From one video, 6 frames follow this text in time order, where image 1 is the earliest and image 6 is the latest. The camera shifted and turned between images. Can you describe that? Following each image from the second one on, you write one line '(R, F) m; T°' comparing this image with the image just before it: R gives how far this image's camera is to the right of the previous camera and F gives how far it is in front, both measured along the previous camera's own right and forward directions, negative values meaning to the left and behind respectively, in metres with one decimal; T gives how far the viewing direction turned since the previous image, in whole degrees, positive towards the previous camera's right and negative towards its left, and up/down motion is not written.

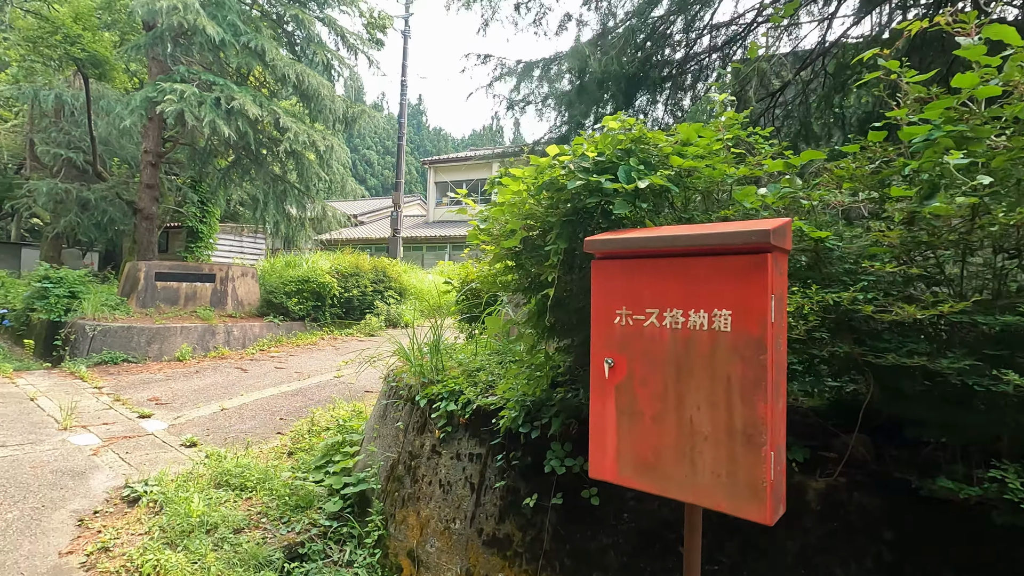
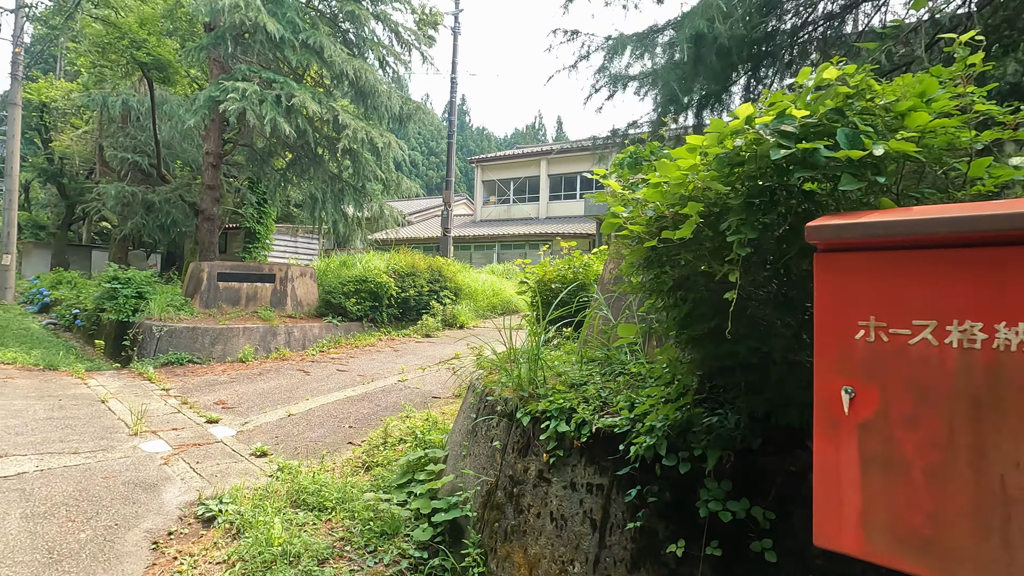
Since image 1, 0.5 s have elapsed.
(-0.3, +0.4) m; -4°
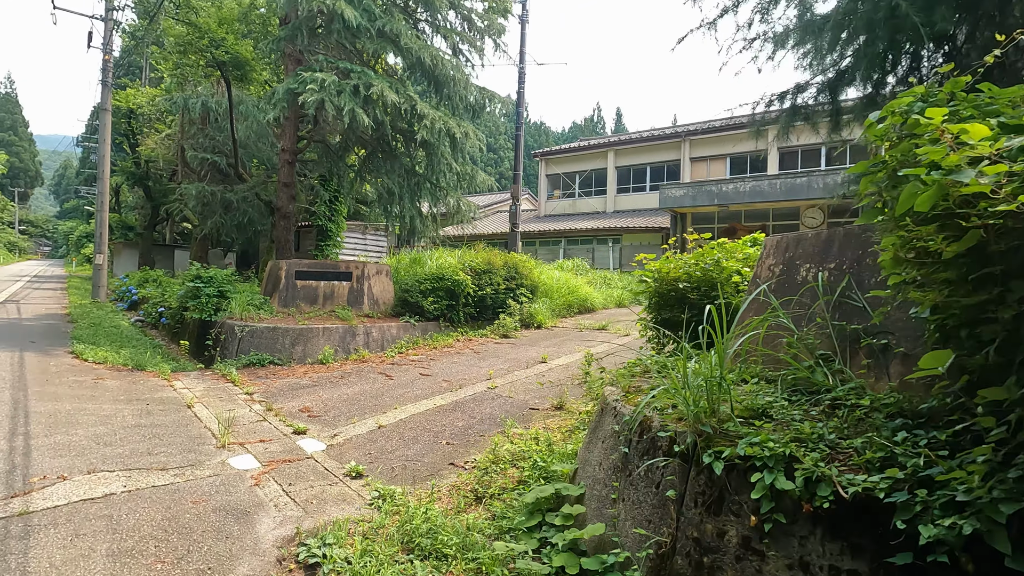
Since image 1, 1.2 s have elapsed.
(-0.4, +0.5) m; -6°
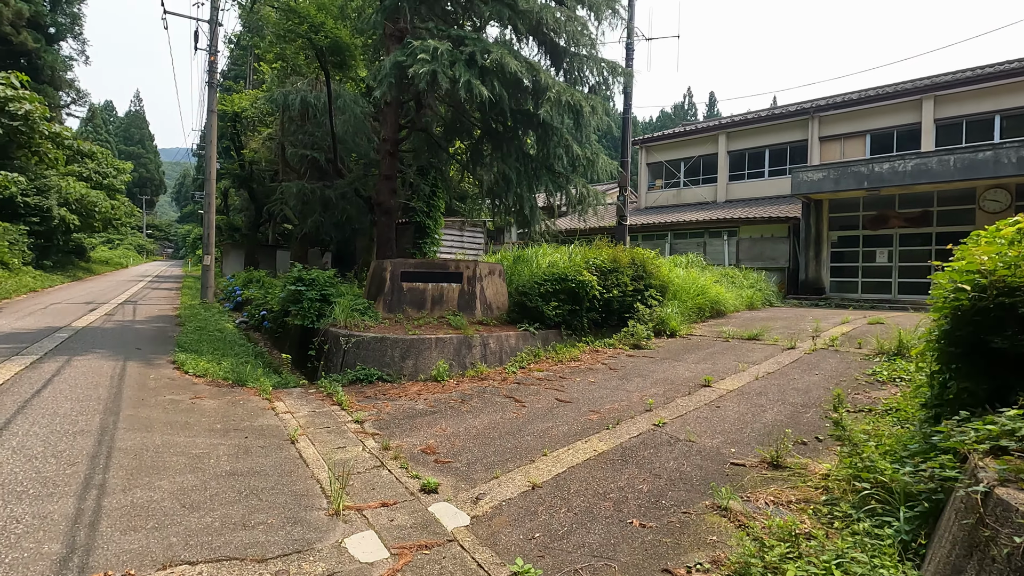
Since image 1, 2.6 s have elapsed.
(-0.7, +1.1) m; -9°
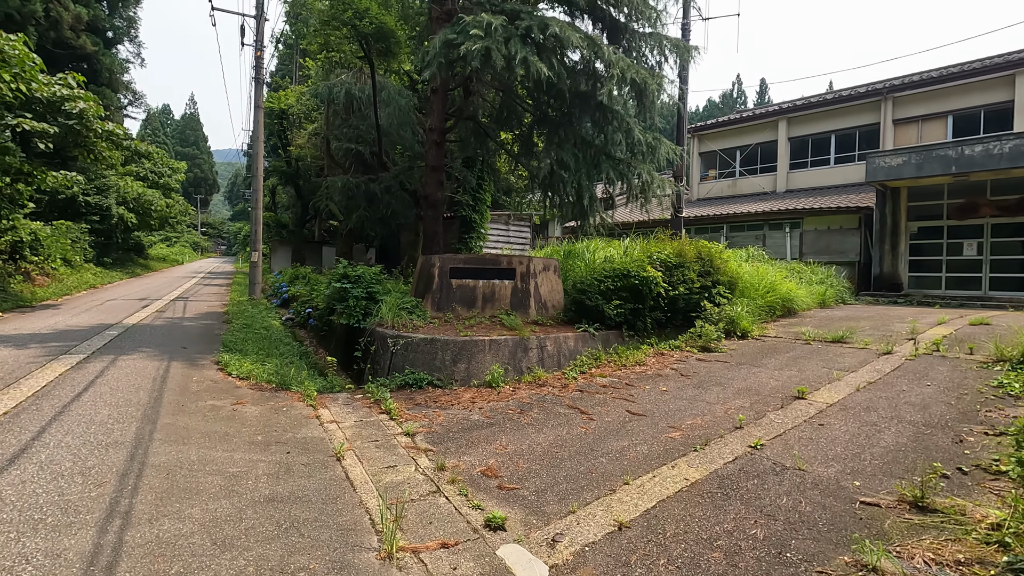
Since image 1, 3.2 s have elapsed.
(-0.2, +0.5) m; -4°
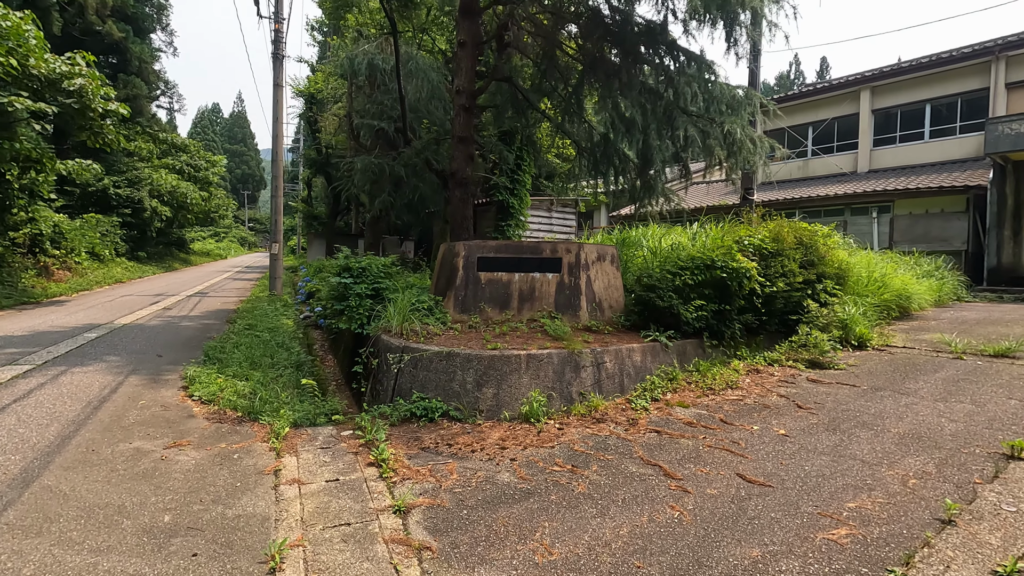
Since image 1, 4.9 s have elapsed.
(0.0, +1.5) m; -4°
